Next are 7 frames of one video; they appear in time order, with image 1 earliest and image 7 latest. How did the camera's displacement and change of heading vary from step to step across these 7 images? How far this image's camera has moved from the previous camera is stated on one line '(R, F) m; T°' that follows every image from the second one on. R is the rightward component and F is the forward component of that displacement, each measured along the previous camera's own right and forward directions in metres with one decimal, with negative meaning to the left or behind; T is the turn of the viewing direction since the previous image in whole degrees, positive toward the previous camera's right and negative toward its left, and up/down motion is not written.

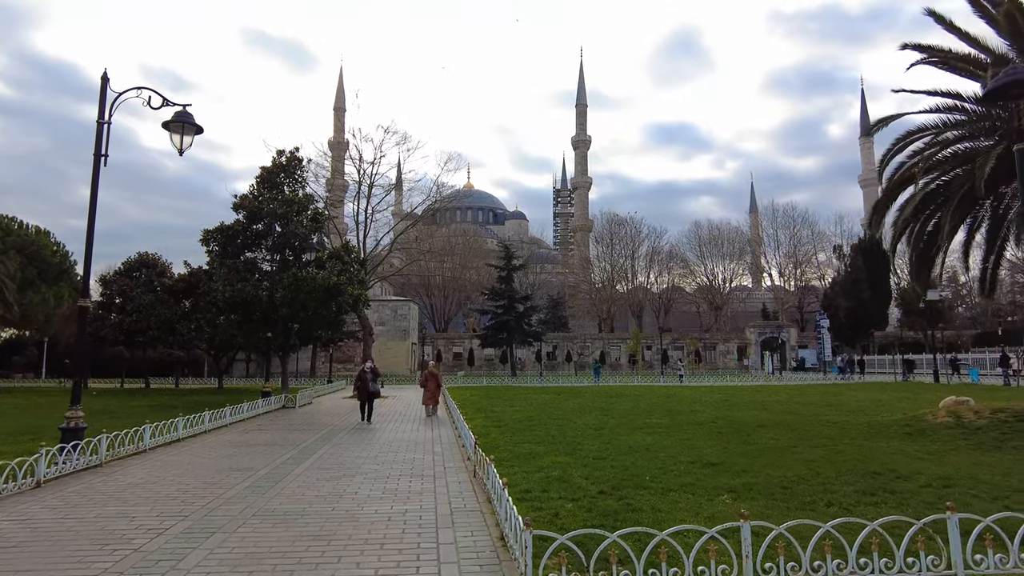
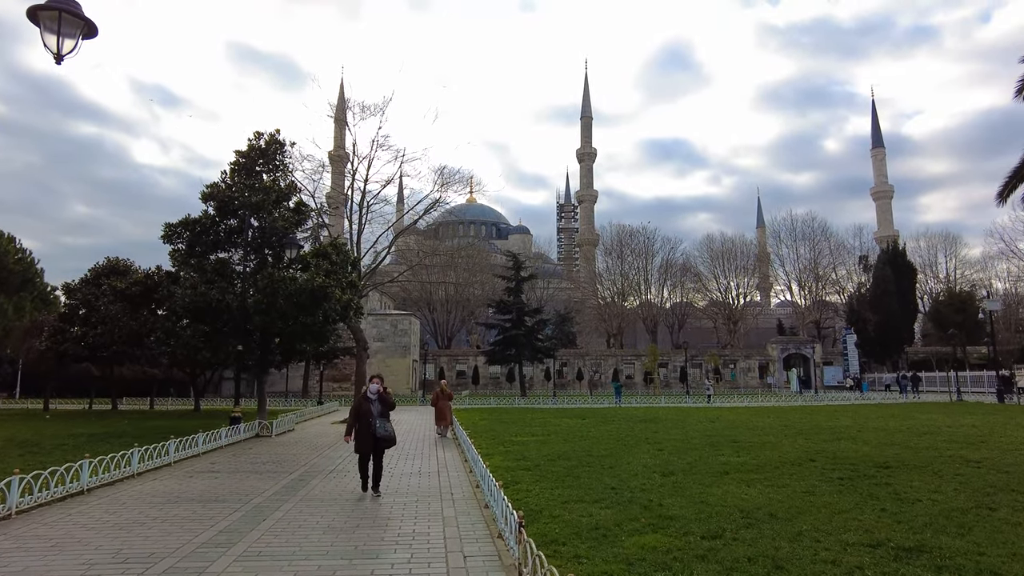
(-0.5, +3.1) m; 0°
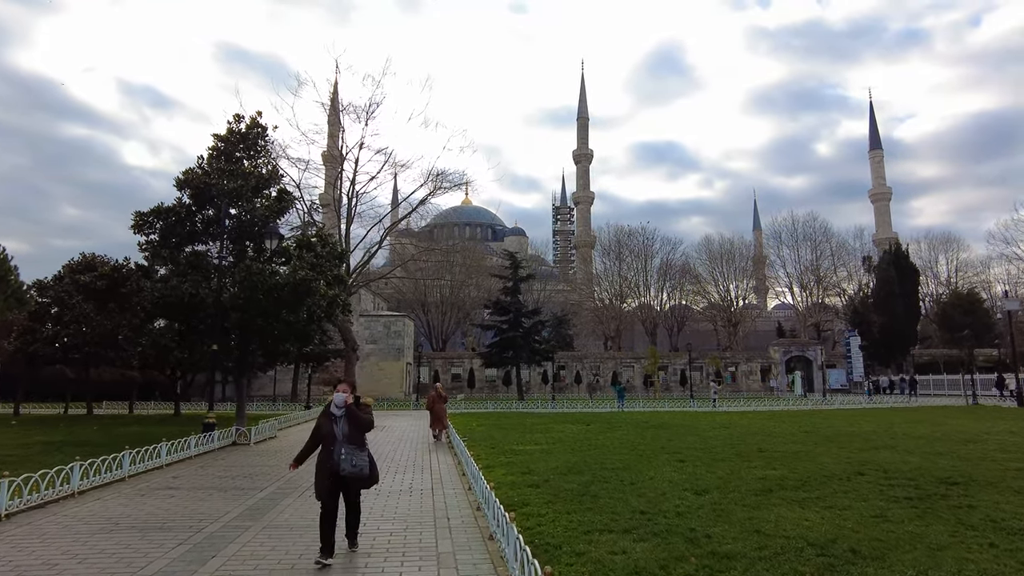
(-0.1, +1.3) m; 0°
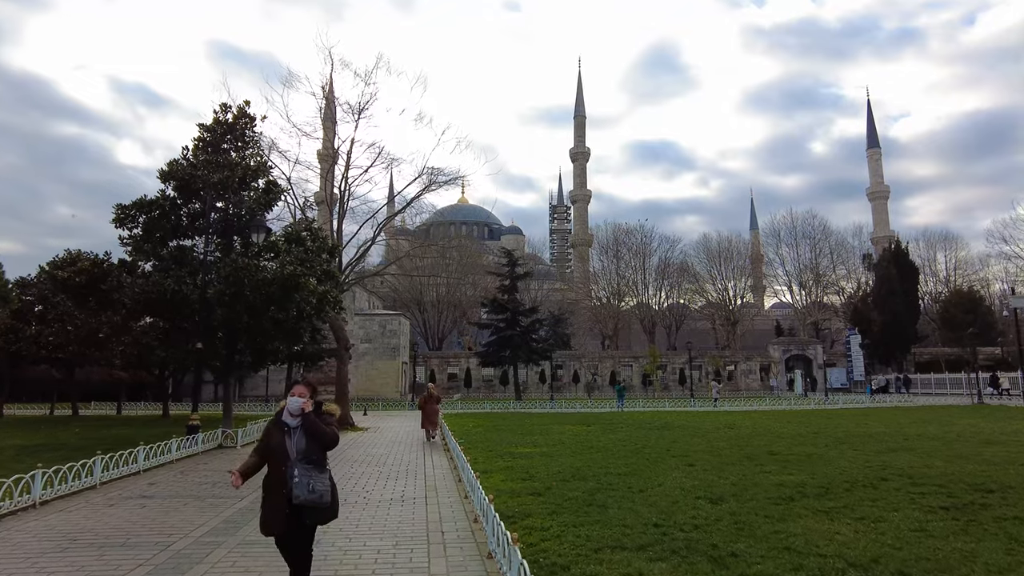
(0.0, +0.6) m; 0°
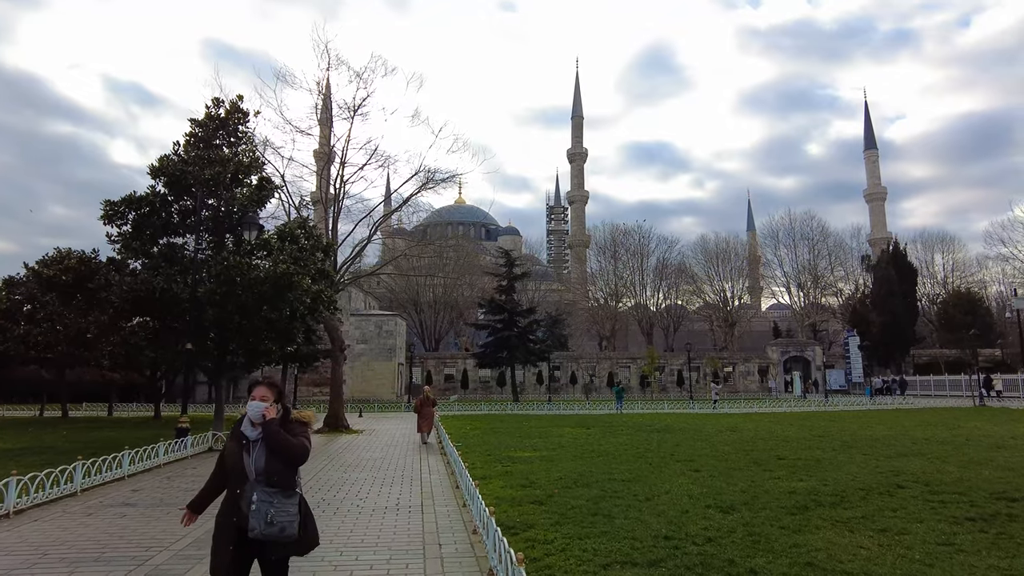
(0.0, +0.3) m; 0°
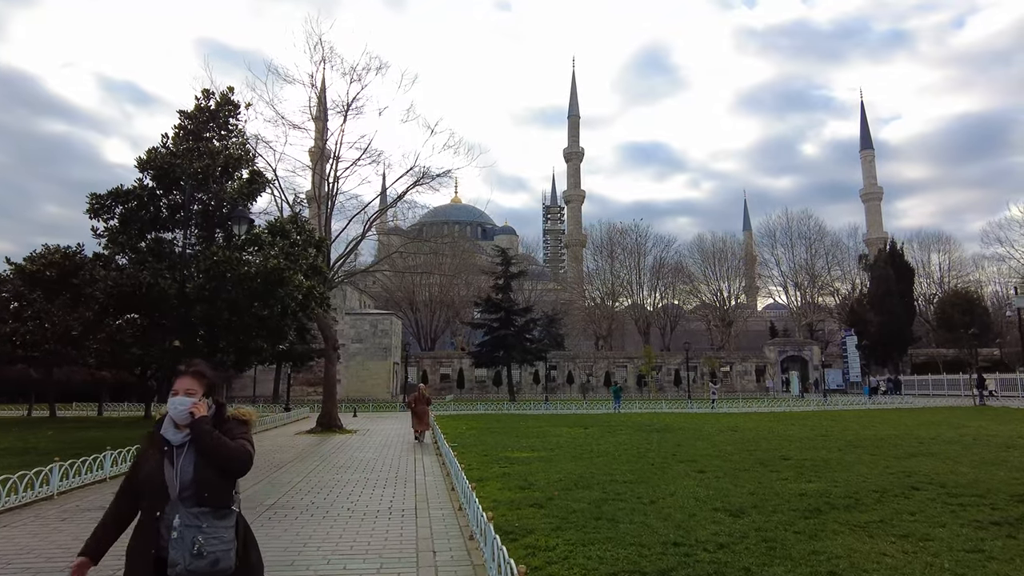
(0.0, +0.3) m; 0°
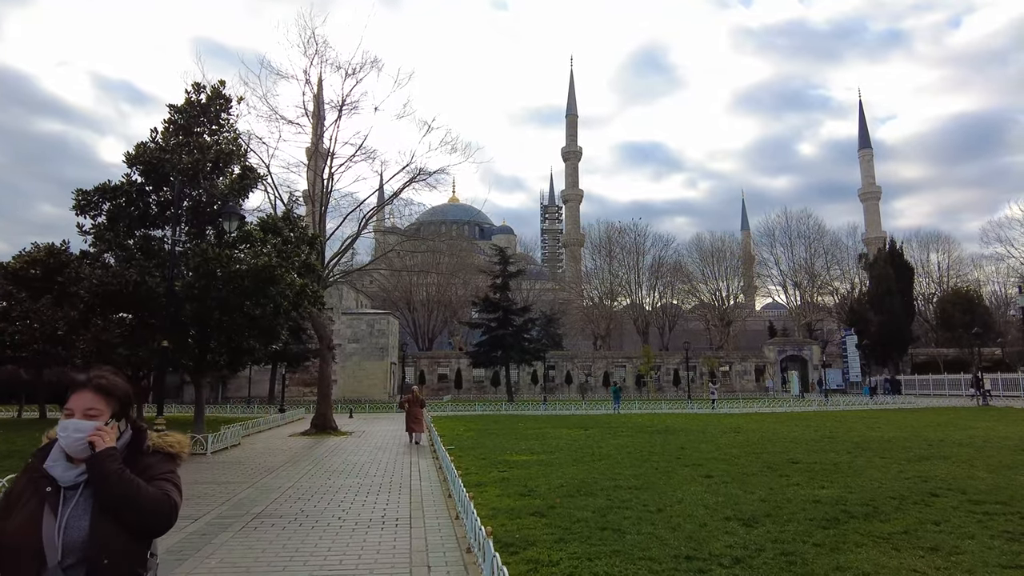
(0.0, +0.4) m; 0°
